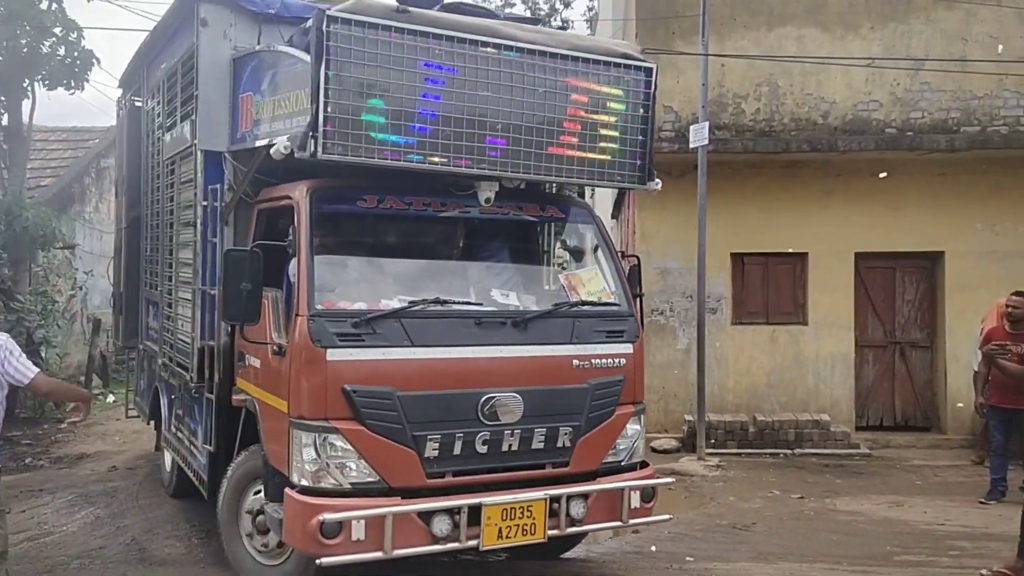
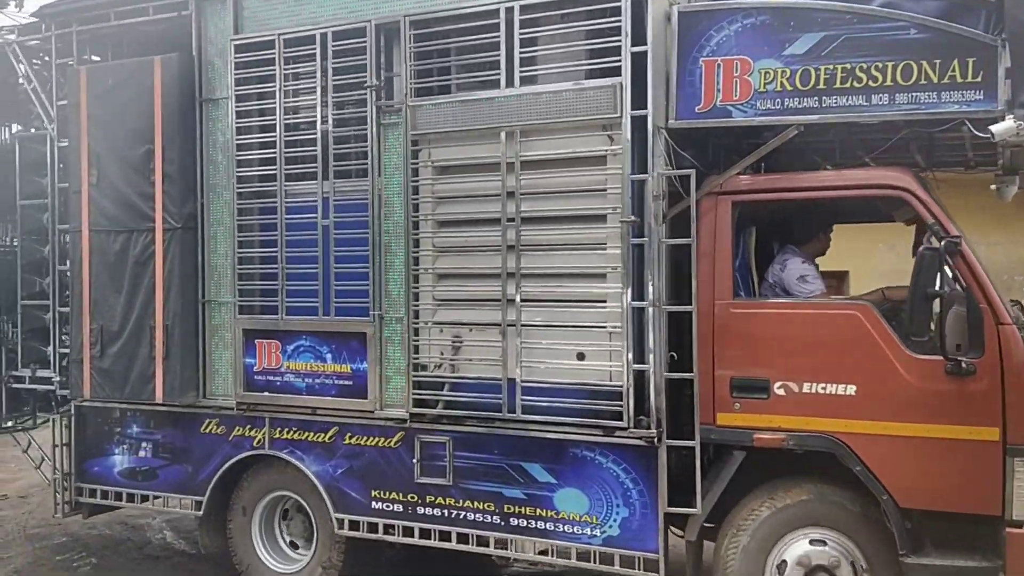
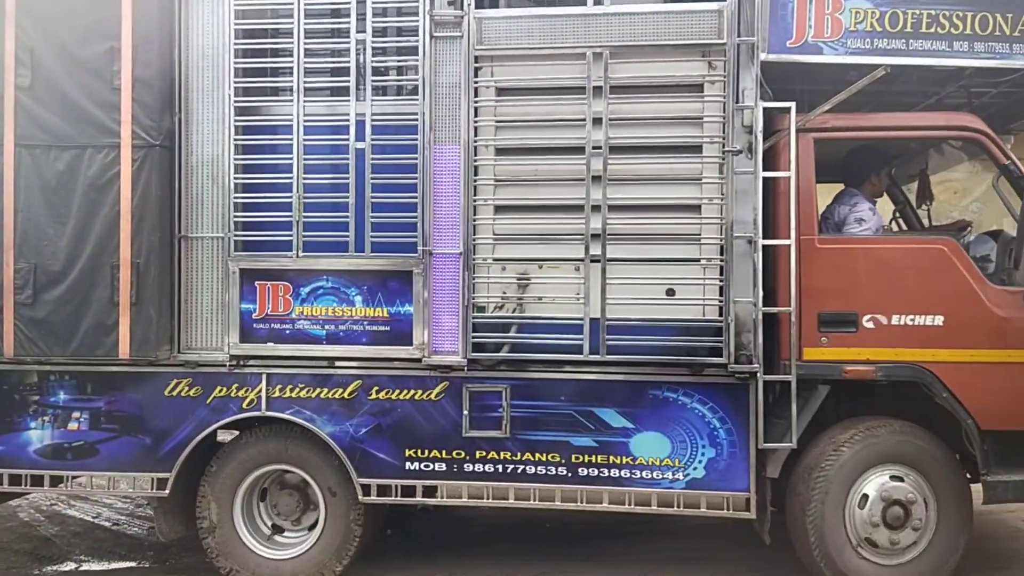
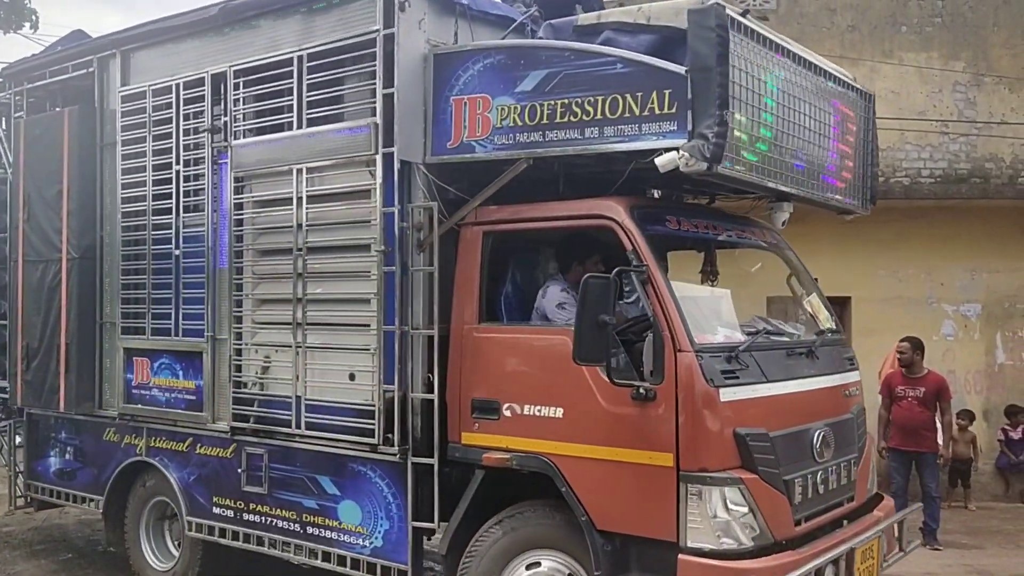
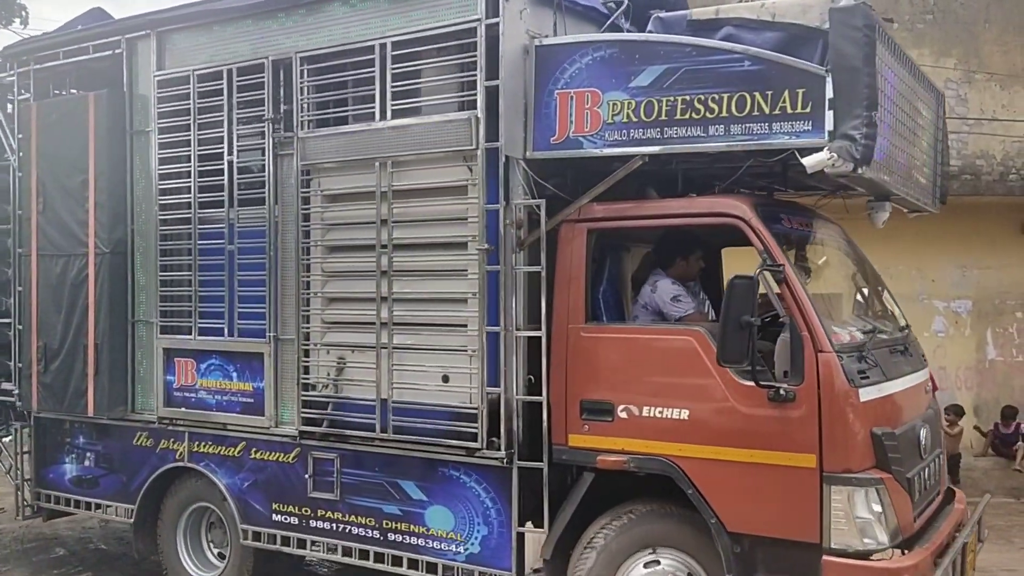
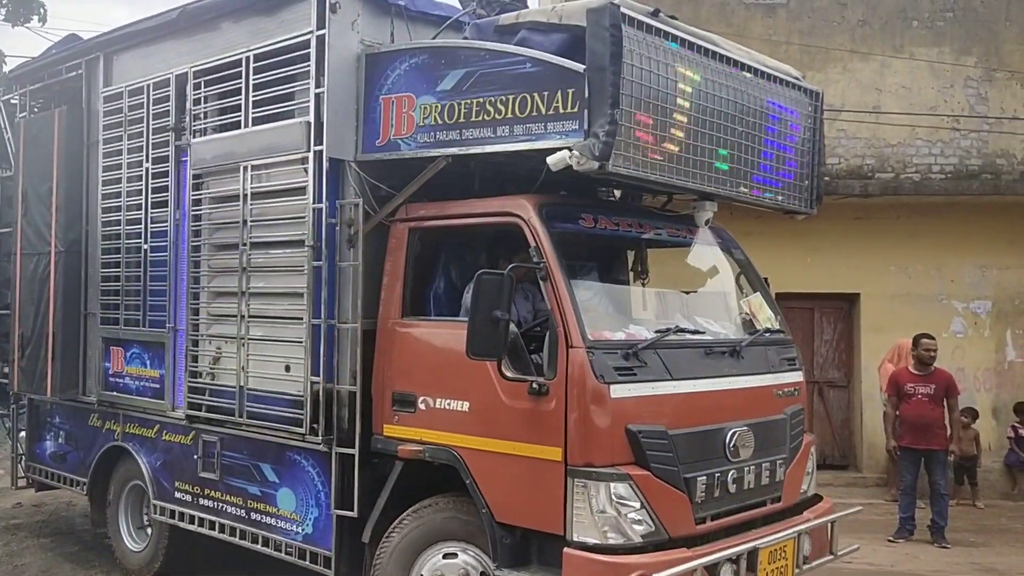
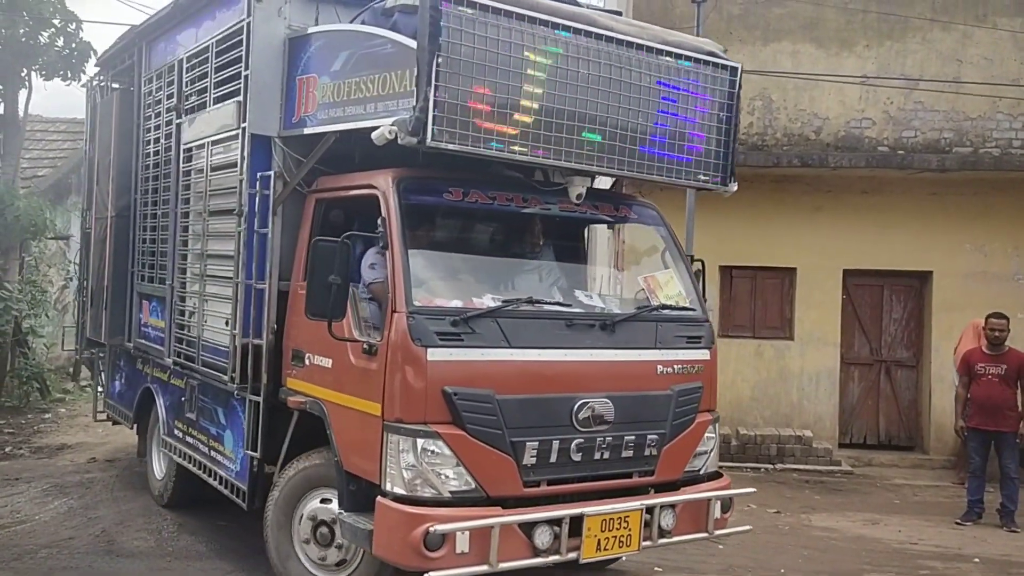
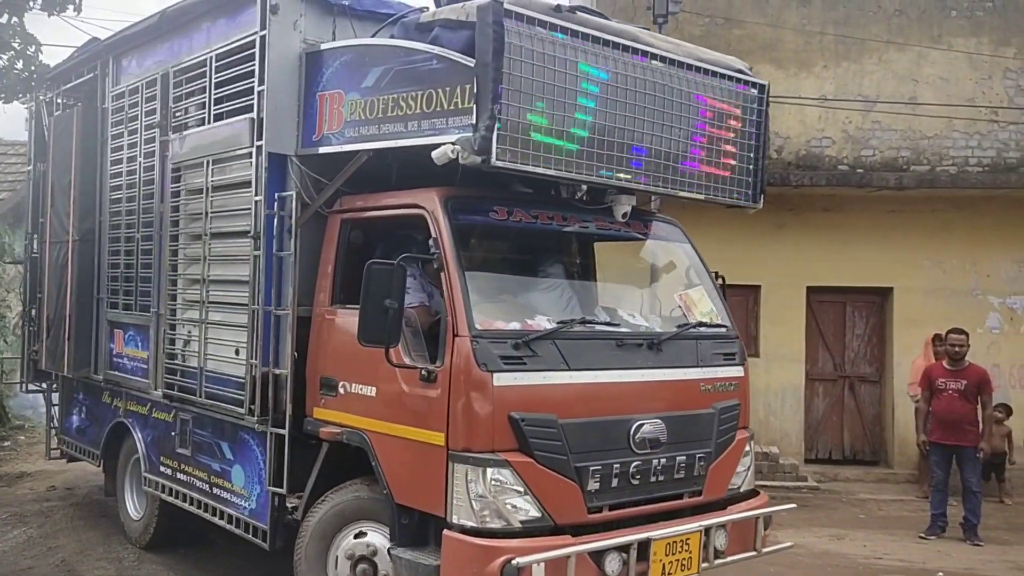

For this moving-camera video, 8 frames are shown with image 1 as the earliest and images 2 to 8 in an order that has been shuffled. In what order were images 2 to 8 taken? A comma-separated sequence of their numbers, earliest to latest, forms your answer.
7, 8, 6, 4, 5, 2, 3
